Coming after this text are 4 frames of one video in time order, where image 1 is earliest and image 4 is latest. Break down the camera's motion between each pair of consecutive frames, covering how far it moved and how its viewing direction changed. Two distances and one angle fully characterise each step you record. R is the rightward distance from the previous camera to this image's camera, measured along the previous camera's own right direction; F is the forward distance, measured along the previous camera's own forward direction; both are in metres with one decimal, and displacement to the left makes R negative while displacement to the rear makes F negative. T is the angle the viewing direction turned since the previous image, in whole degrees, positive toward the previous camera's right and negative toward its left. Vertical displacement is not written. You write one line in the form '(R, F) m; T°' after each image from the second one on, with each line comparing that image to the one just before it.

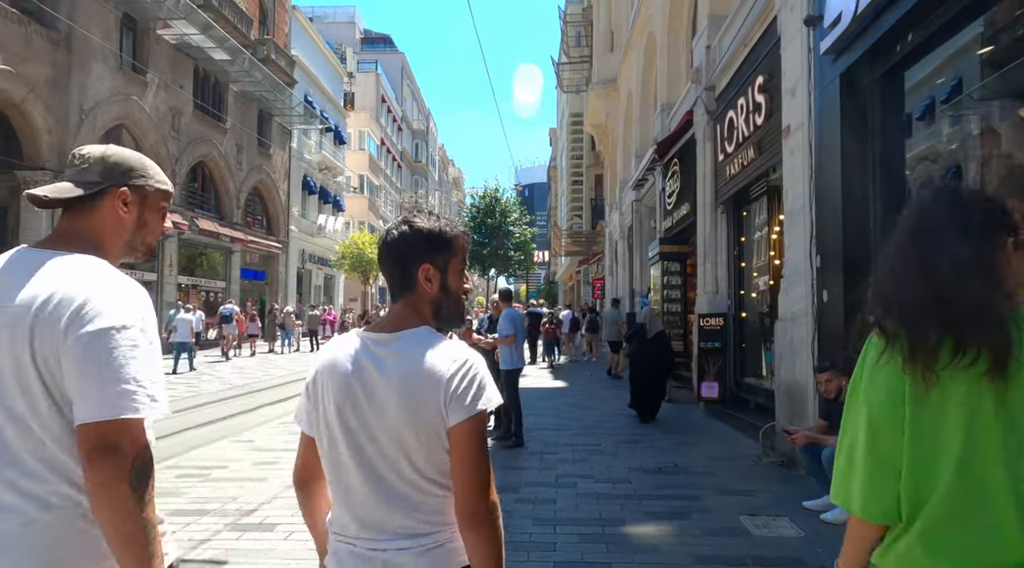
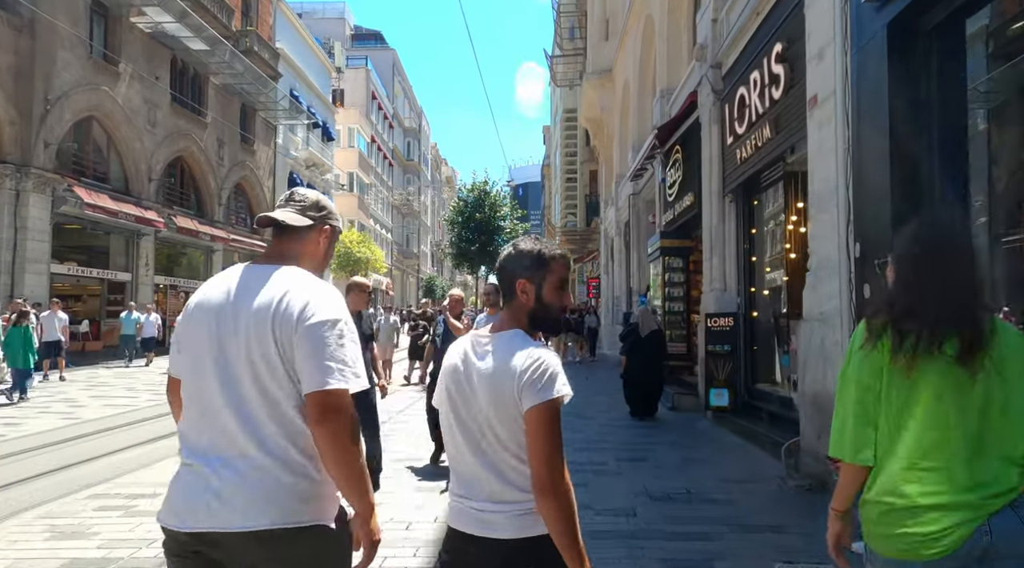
(+0.1, +1.1) m; 0°
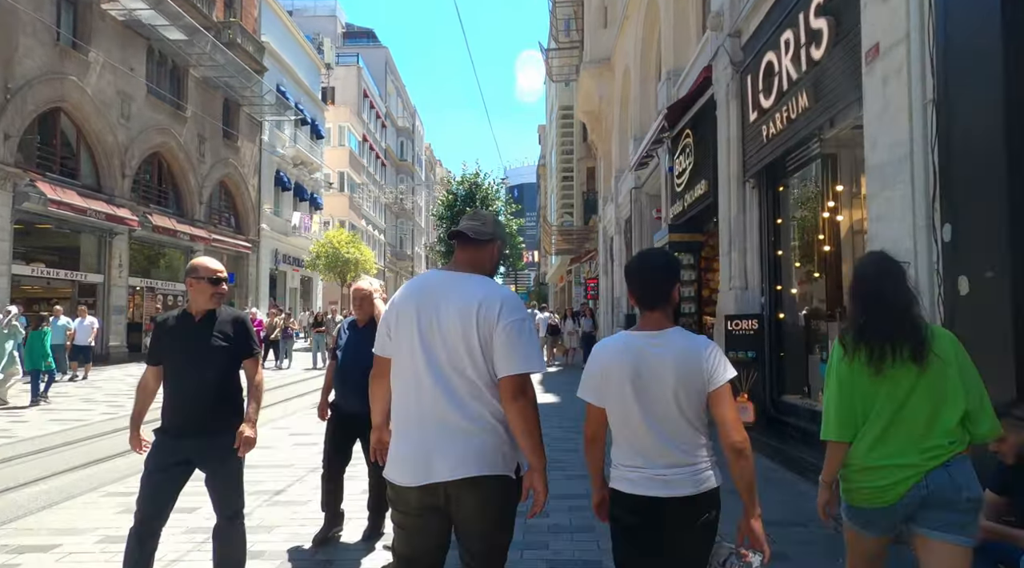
(0.0, +1.3) m; 0°
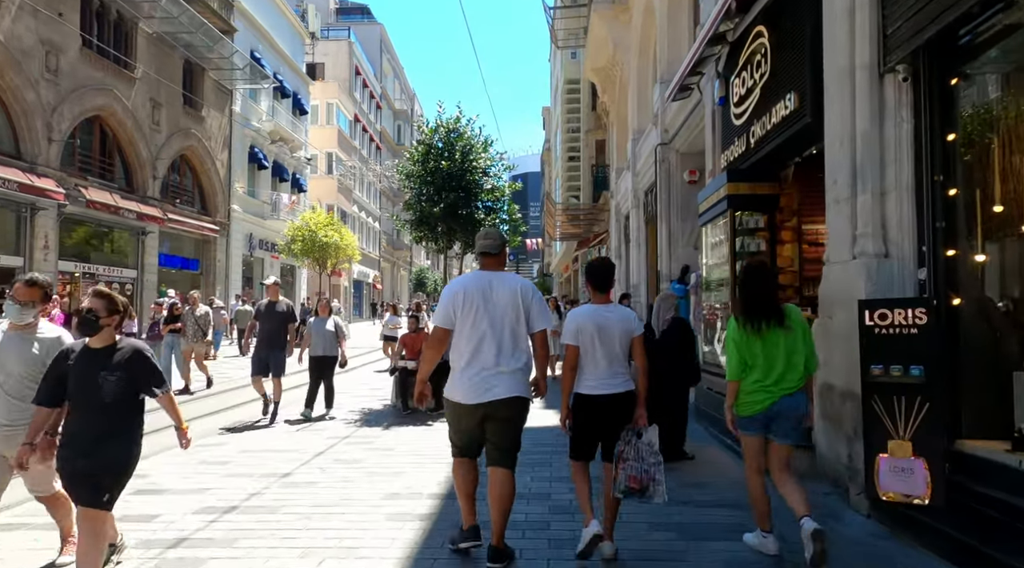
(+0.2, +3.8) m; 0°
